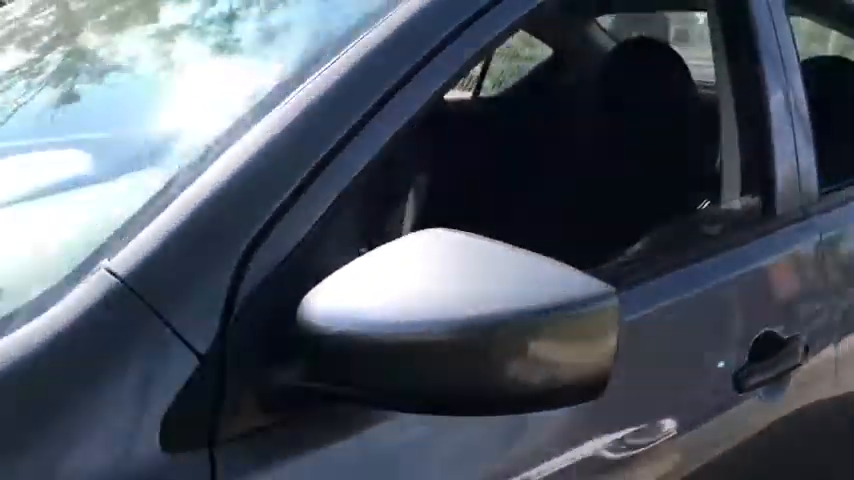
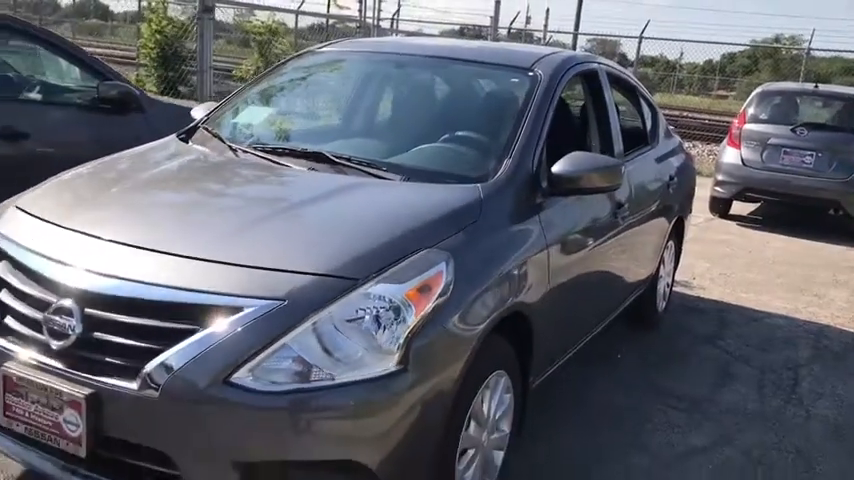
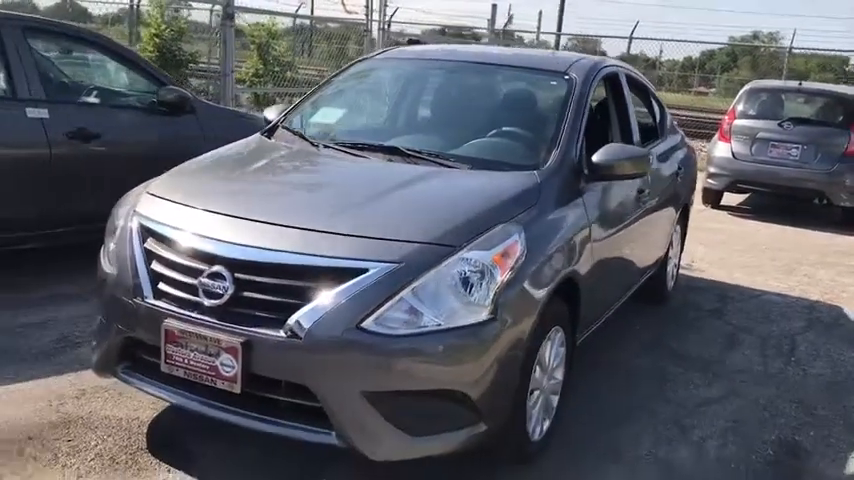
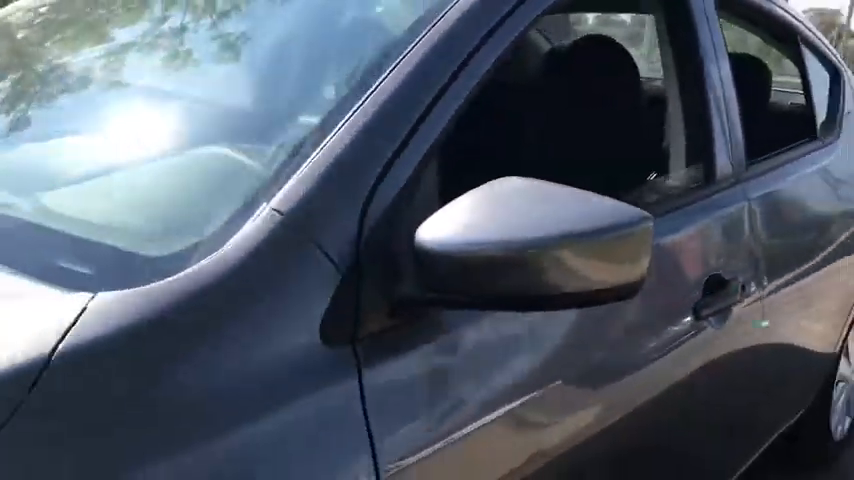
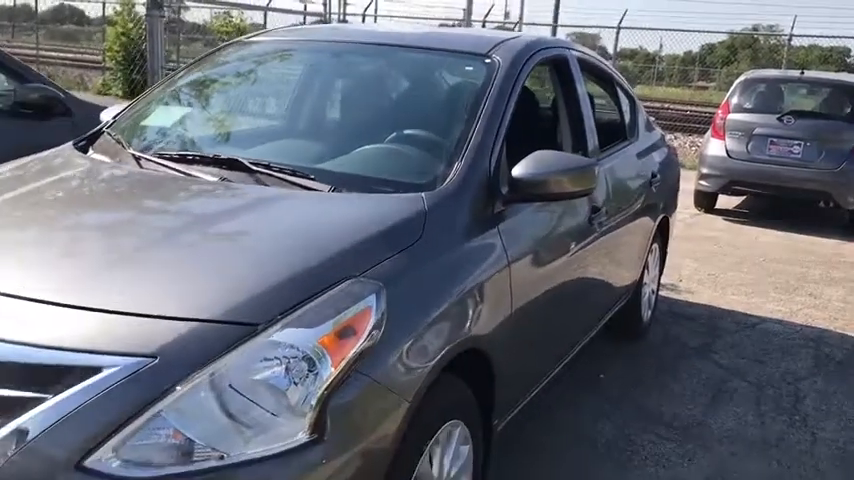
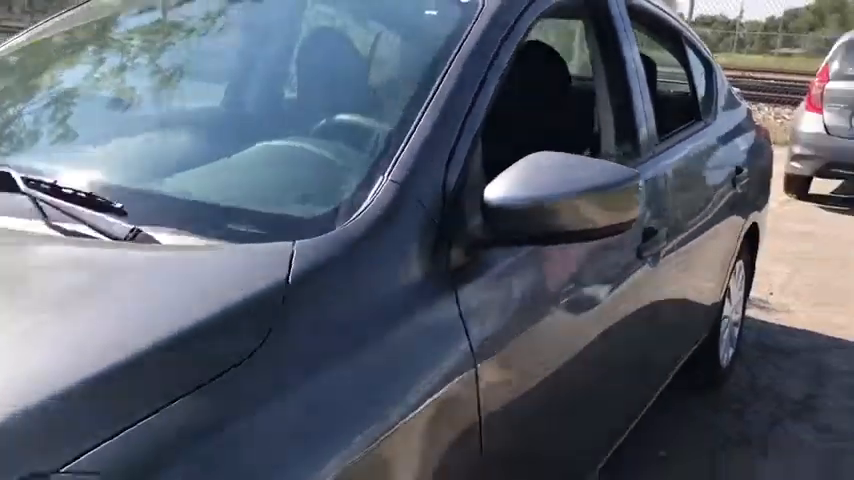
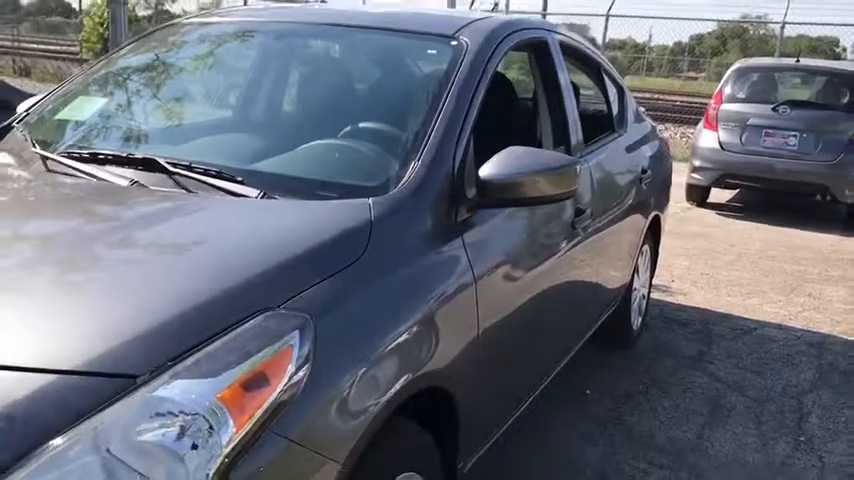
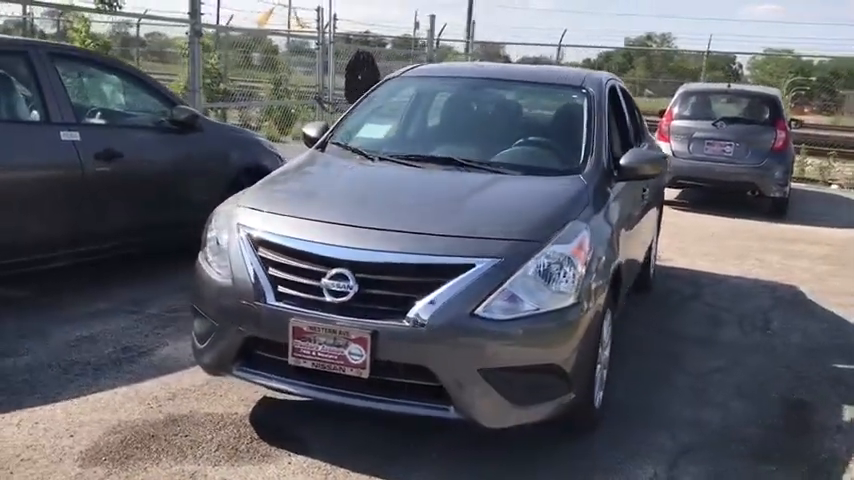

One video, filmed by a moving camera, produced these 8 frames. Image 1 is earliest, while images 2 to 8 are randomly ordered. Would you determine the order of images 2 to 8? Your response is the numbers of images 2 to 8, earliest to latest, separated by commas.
4, 6, 7, 5, 2, 3, 8
